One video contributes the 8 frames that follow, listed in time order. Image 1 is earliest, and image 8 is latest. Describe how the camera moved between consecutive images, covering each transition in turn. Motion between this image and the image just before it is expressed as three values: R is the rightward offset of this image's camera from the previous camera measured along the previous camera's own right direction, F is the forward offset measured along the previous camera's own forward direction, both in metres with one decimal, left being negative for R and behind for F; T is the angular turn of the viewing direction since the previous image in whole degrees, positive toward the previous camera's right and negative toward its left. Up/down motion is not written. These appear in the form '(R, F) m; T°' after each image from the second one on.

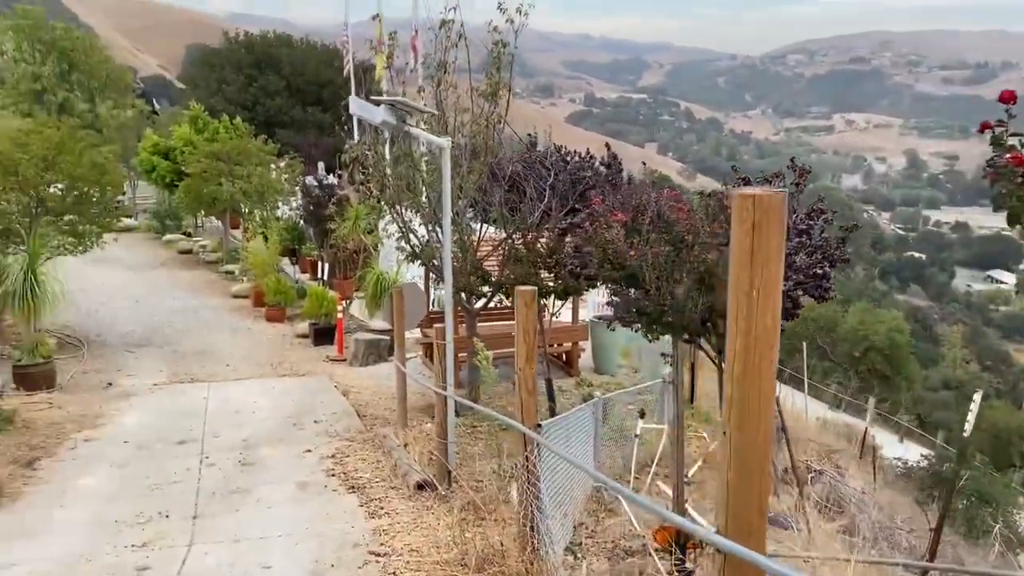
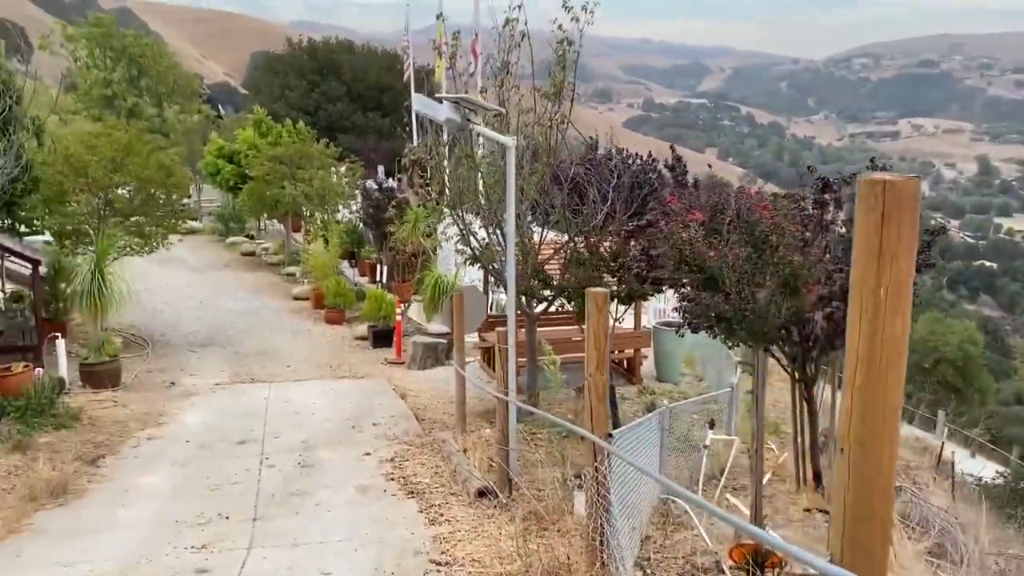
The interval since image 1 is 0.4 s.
(-0.1, +0.1) m; -4°
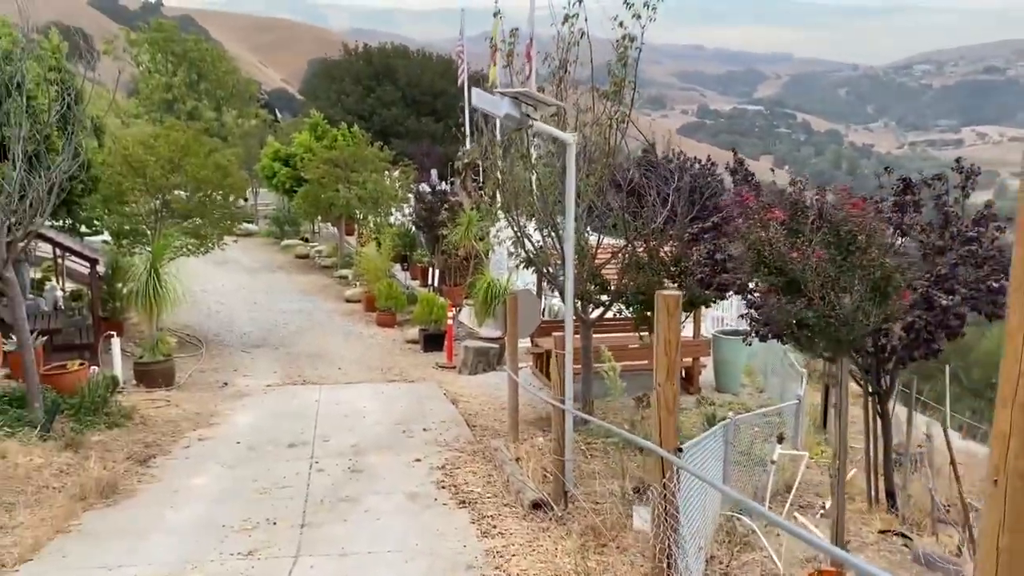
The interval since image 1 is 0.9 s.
(0.0, +0.2) m; -3°
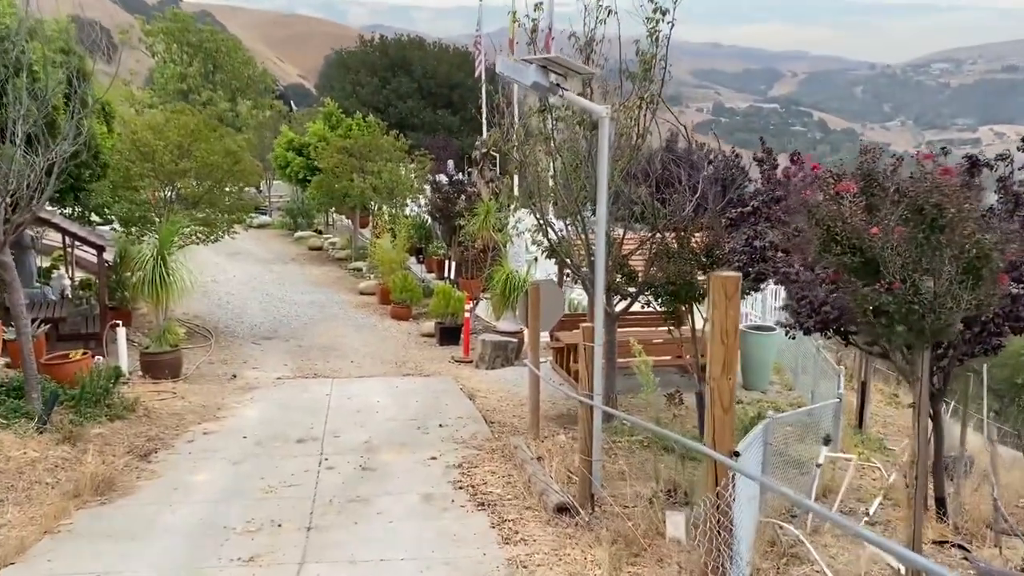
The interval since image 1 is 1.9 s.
(-0.1, +0.4) m; -1°
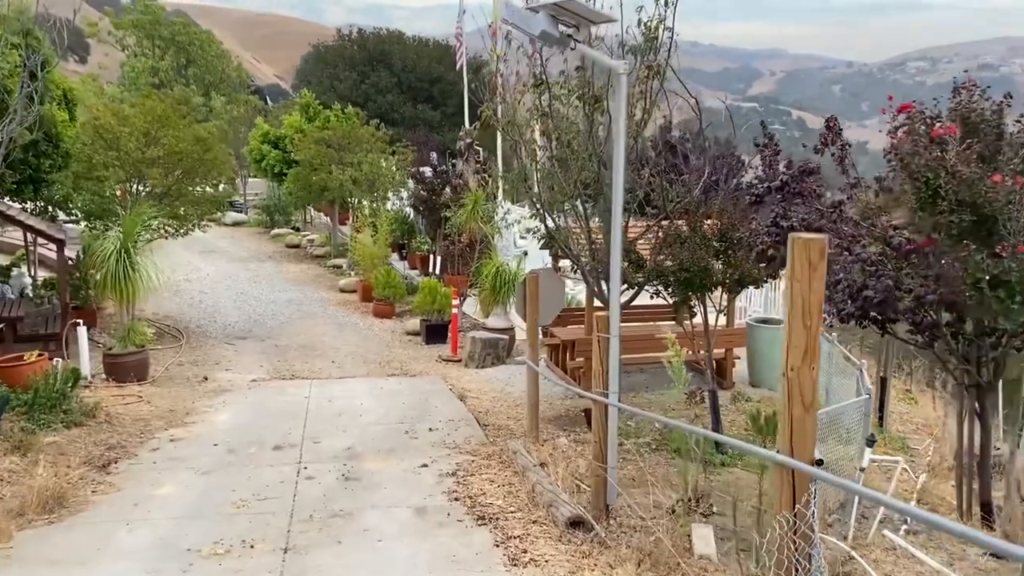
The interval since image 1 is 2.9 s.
(-0.1, +0.6) m; +1°
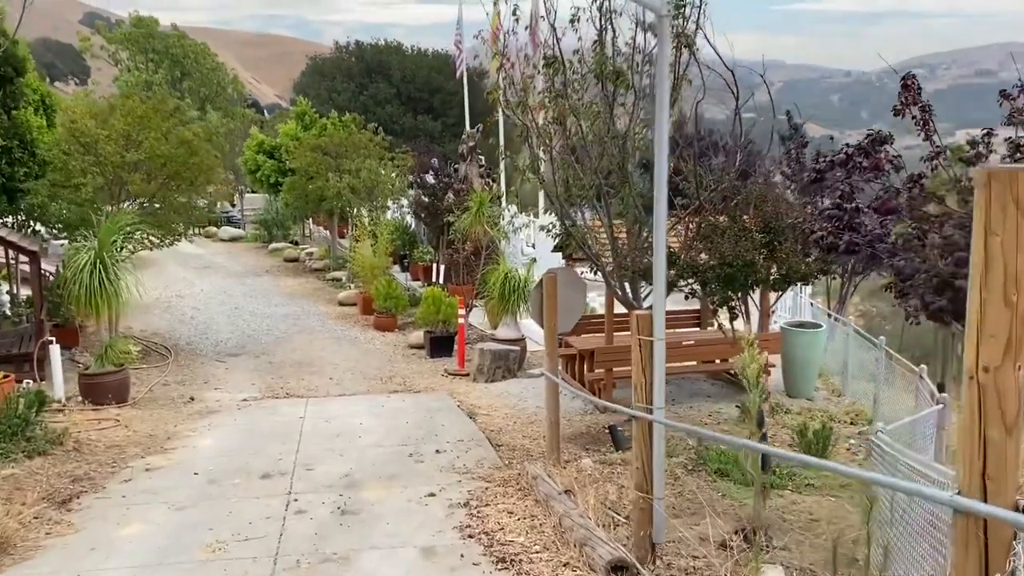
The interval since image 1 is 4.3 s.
(-0.1, +0.7) m; 0°
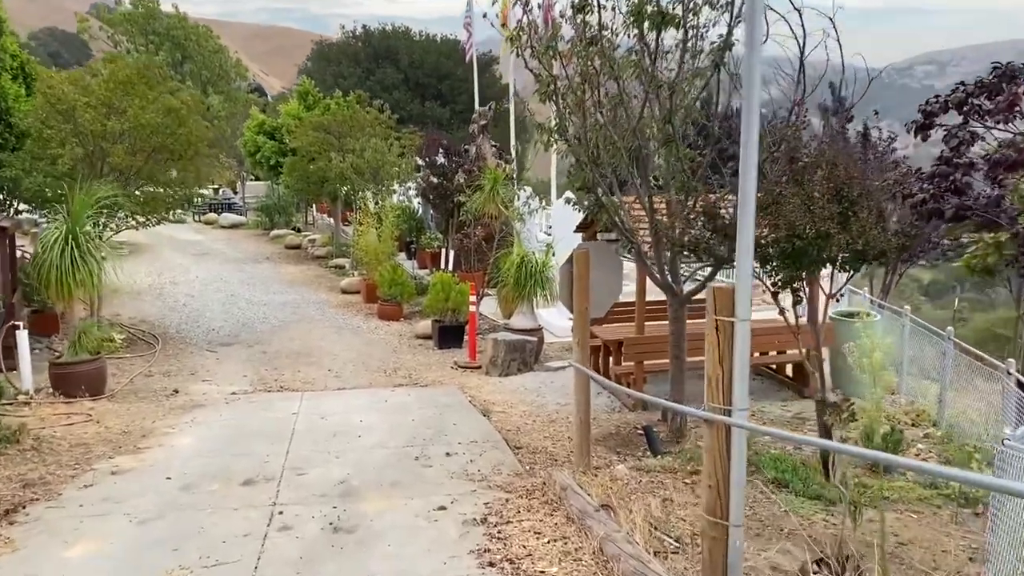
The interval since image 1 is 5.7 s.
(-0.1, +0.8) m; 0°
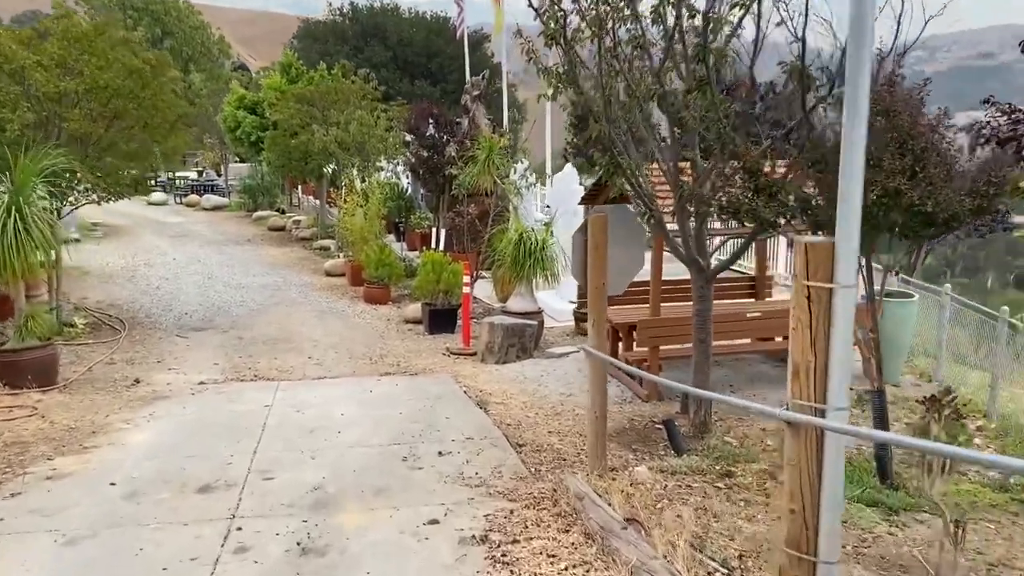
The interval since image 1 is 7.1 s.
(-0.1, +0.7) m; +1°
